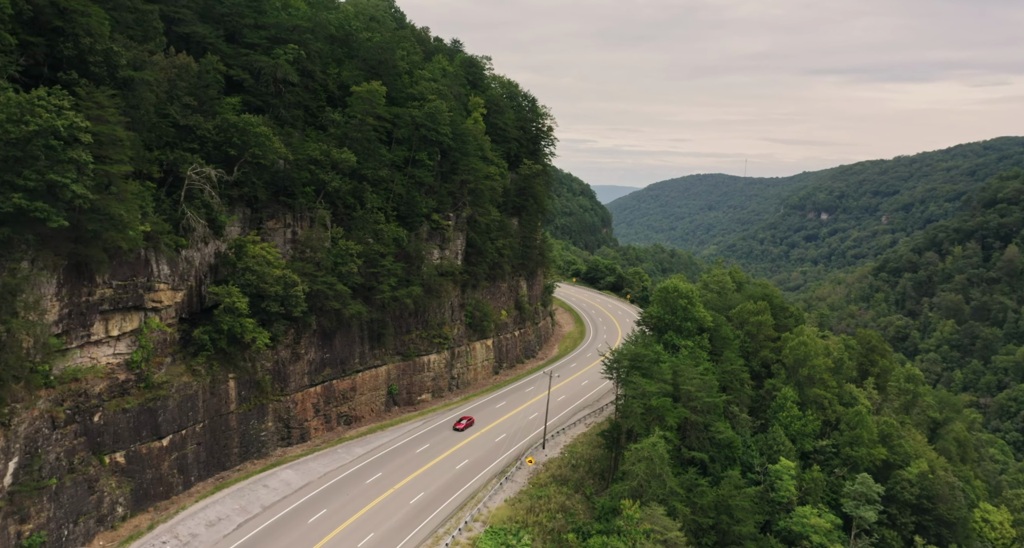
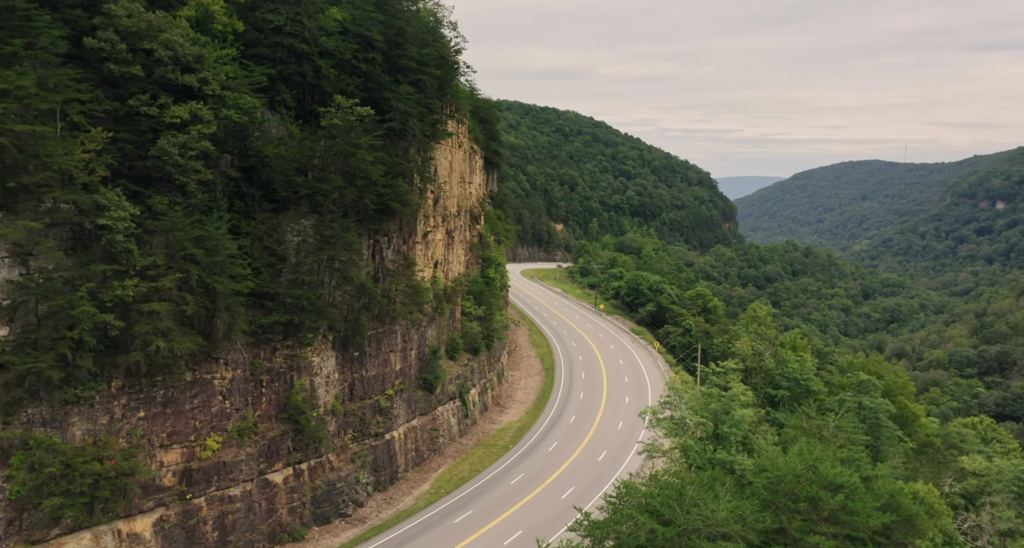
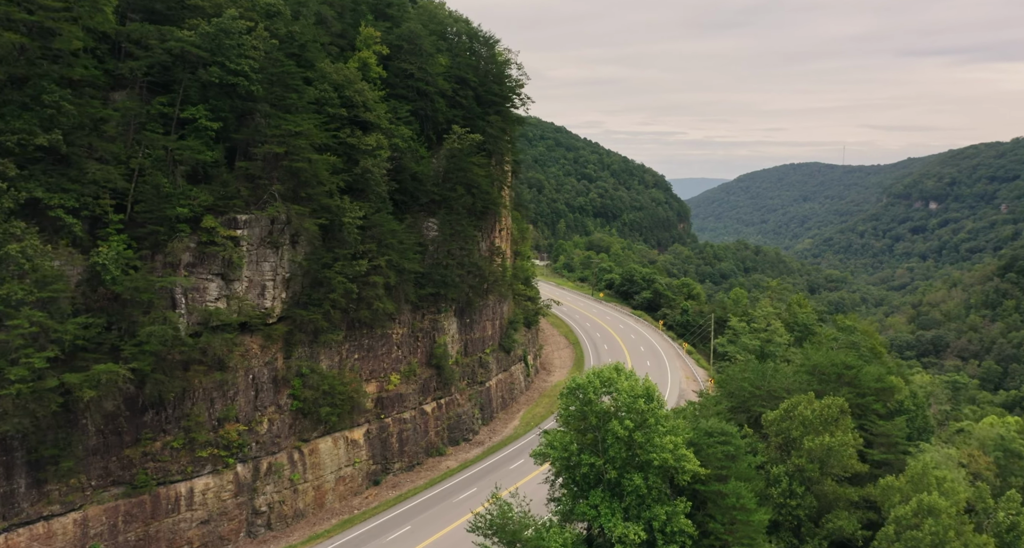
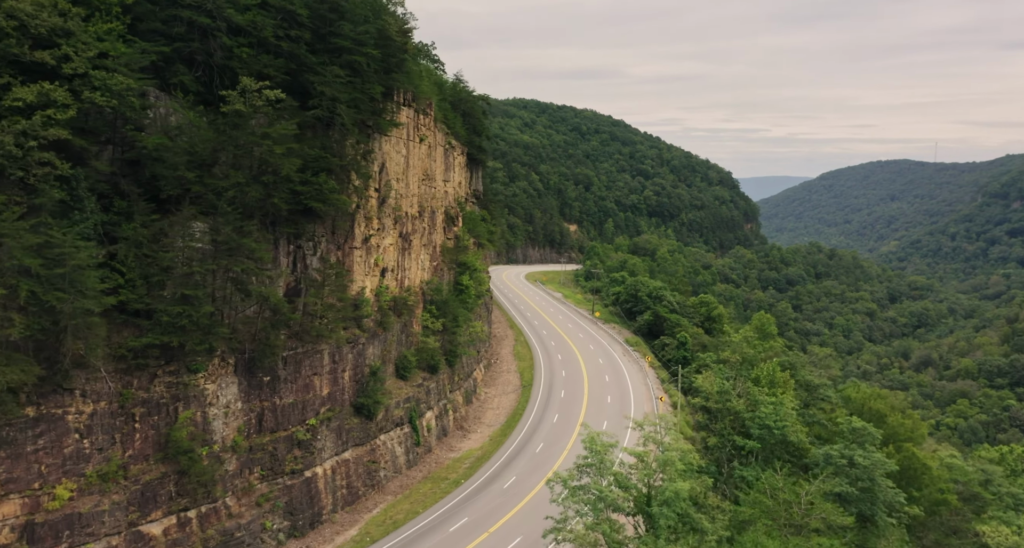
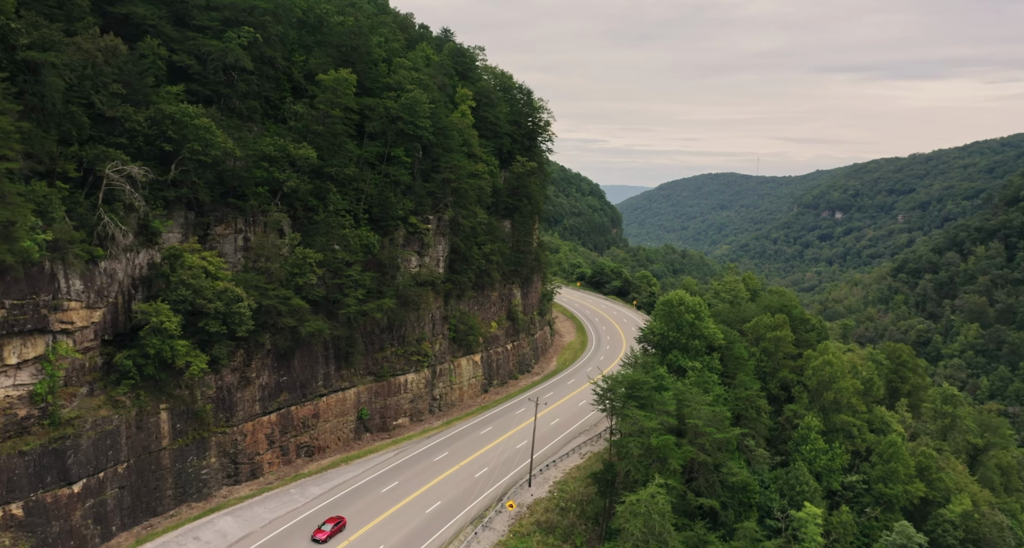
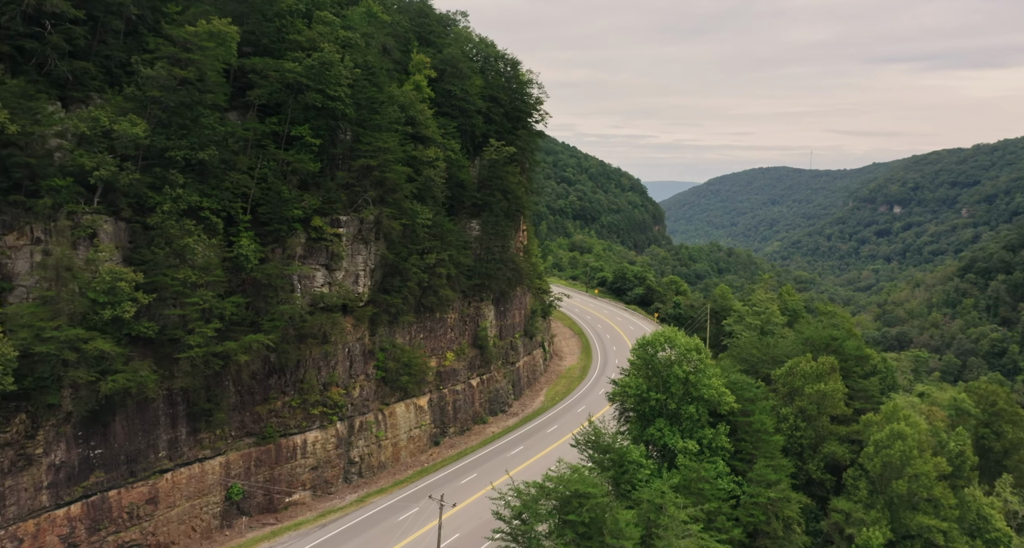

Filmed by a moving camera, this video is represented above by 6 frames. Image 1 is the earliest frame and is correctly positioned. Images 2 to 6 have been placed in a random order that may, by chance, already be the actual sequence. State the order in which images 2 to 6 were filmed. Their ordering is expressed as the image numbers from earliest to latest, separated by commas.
5, 6, 3, 2, 4
